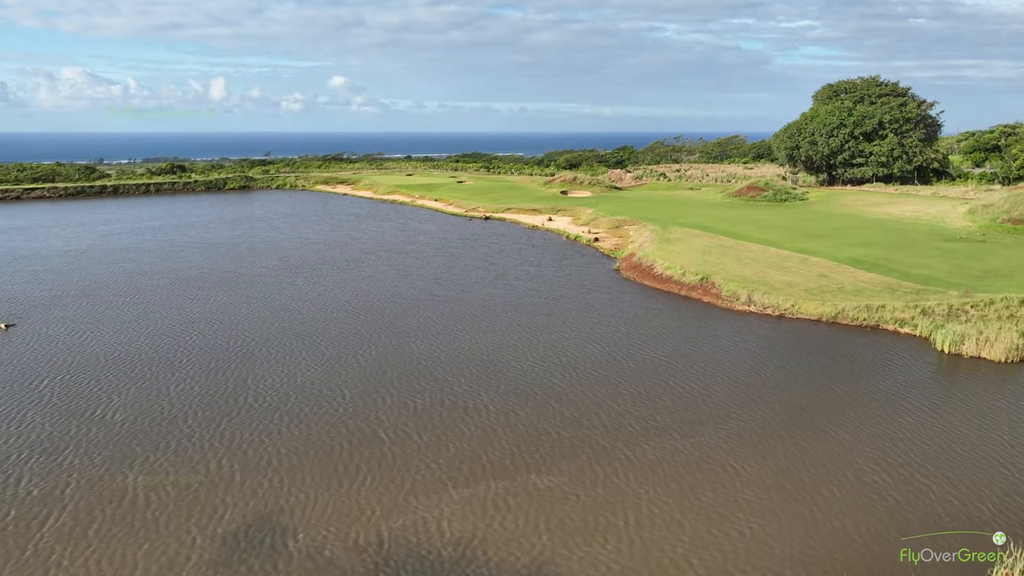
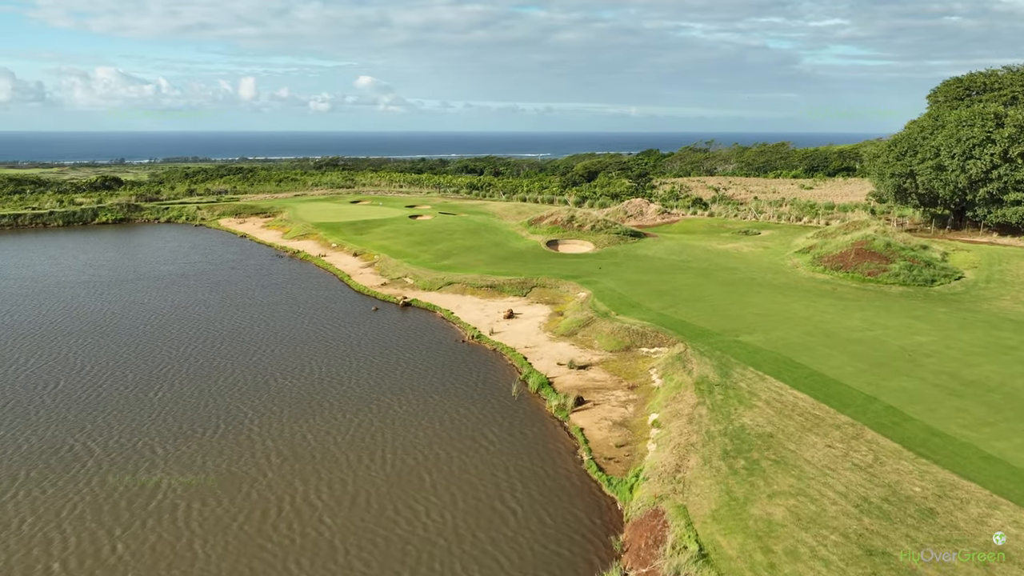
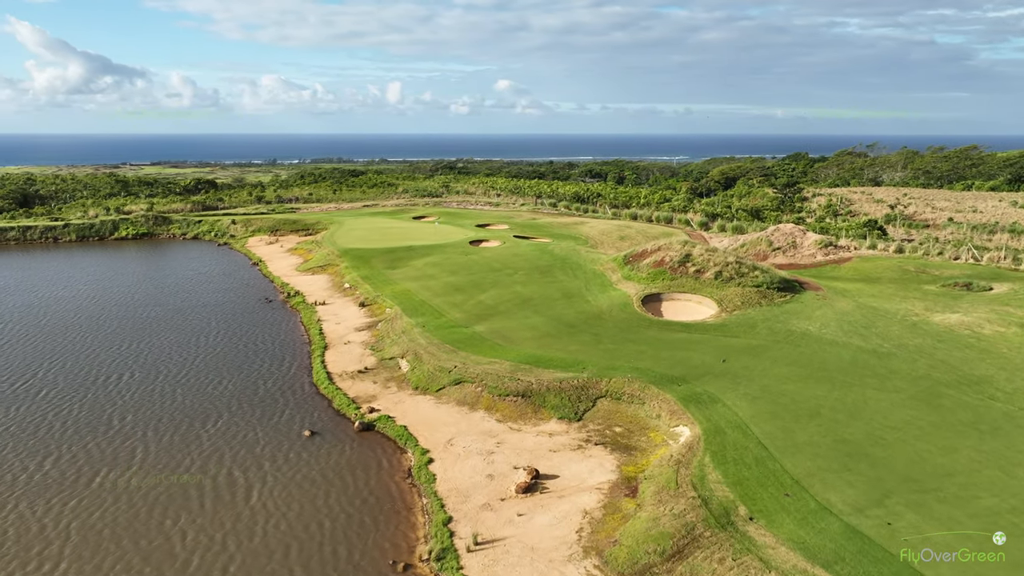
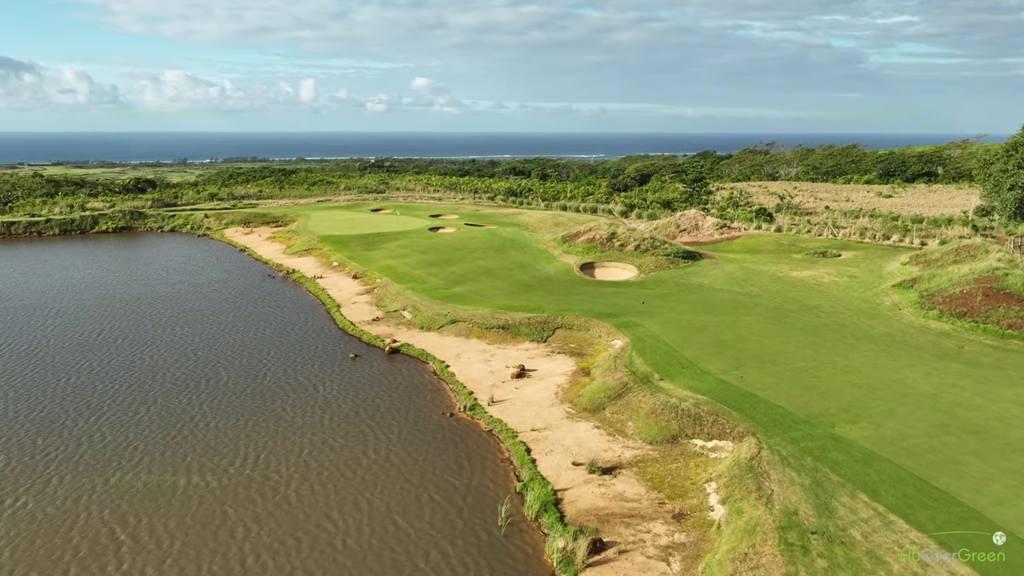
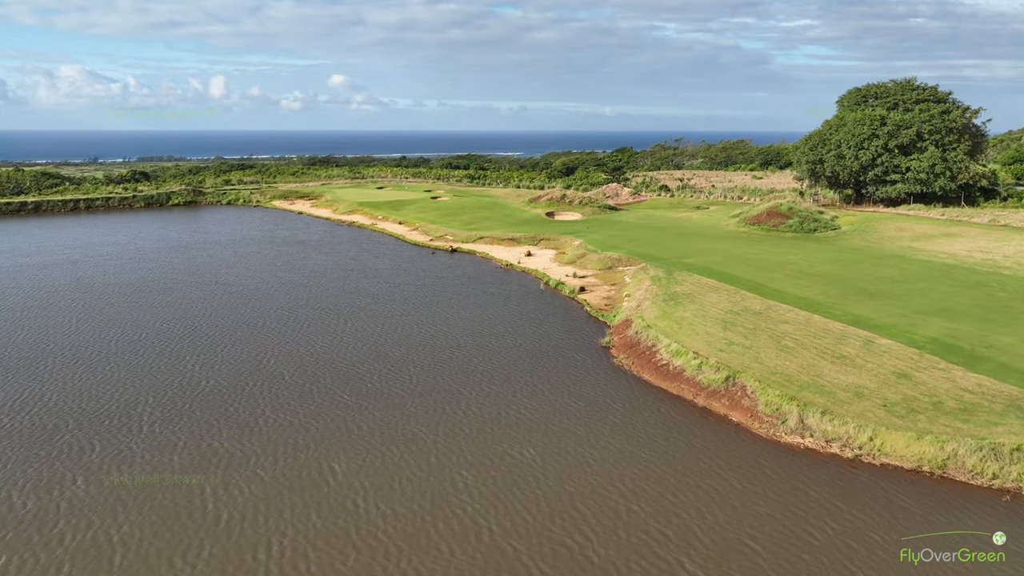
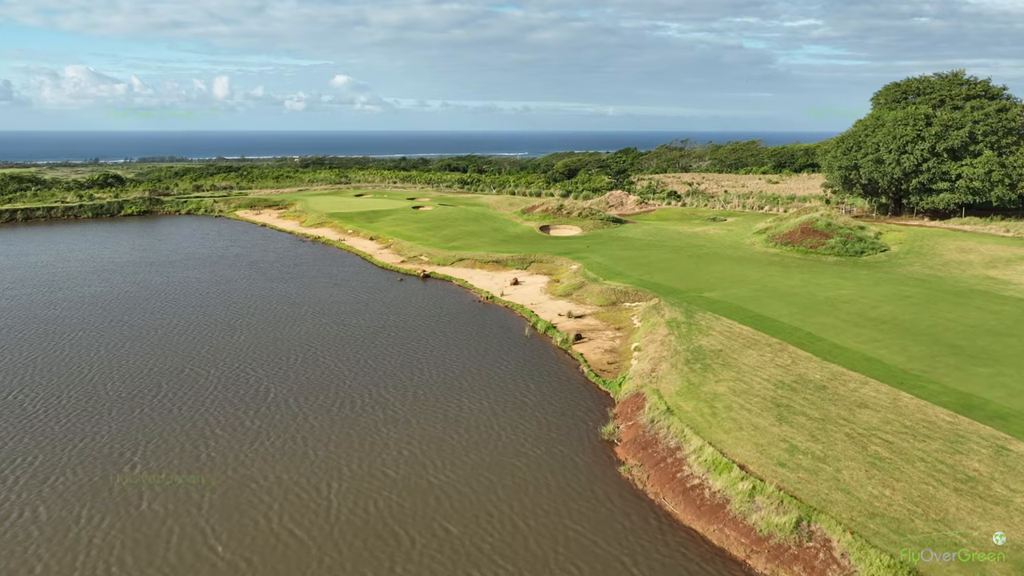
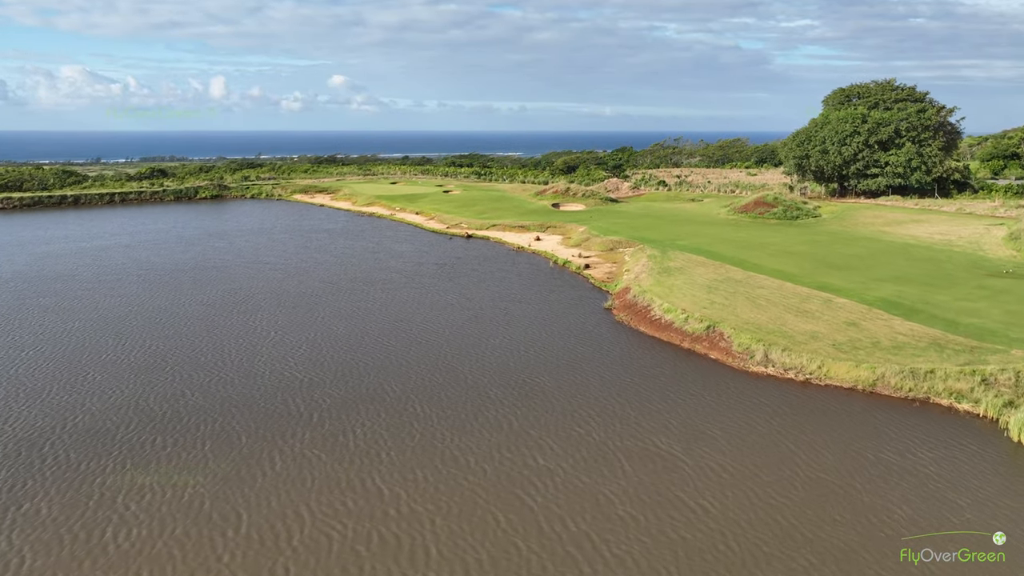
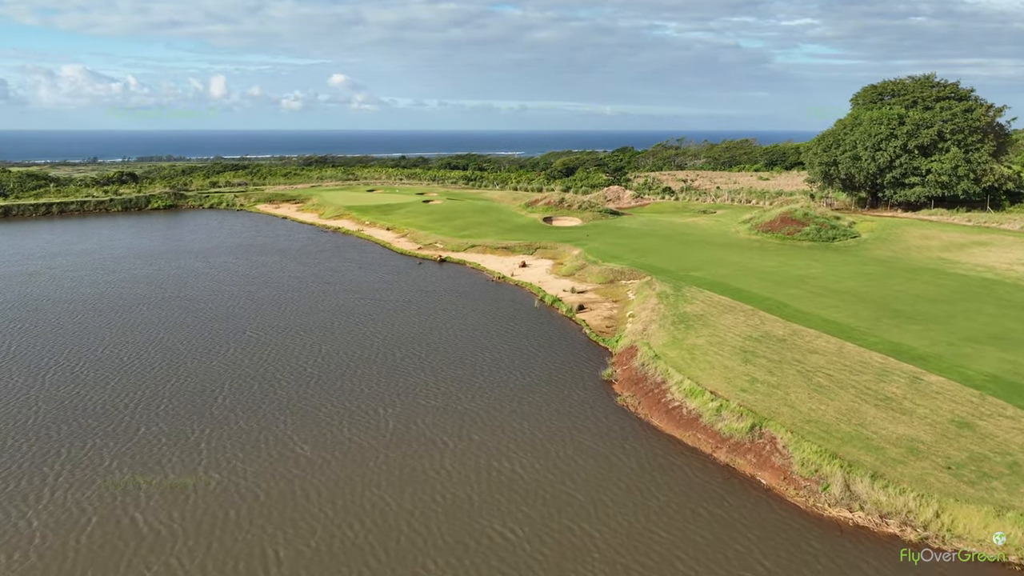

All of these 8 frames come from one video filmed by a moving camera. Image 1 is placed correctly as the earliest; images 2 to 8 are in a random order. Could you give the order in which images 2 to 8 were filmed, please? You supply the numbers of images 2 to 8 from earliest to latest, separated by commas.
7, 5, 8, 6, 2, 4, 3
